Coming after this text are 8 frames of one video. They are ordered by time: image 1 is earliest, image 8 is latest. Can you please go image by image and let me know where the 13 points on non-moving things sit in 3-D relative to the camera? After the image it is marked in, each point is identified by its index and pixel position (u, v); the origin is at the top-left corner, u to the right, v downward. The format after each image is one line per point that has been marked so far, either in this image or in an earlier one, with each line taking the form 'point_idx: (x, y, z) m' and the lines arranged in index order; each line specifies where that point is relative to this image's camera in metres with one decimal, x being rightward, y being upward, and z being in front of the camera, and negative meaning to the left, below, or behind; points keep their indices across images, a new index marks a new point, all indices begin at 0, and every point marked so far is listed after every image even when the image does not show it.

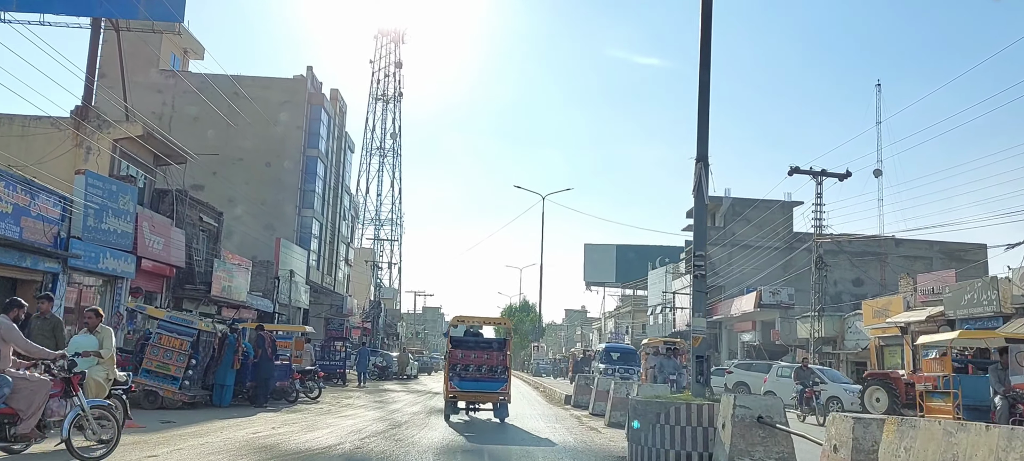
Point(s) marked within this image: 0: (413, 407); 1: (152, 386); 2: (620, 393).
0: (-2.0, -3.6, +19.1) m
1: (-5.6, -2.4, +15.0) m
2: (+1.6, -2.4, +14.2) m
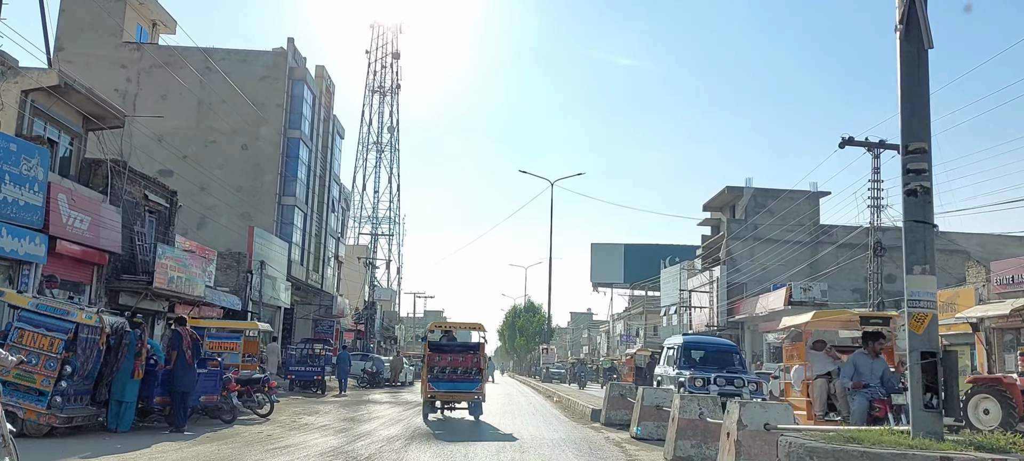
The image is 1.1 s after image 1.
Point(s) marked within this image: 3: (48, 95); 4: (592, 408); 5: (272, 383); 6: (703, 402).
0: (-1.8, -3.0, +14.5) m
1: (-5.5, -1.9, +10.4) m
2: (+1.8, -1.8, +9.5) m
3: (-9.3, +2.7, +19.2) m
4: (+1.4, -3.1, +16.4) m
5: (-3.9, -2.5, +15.6) m
6: (+1.9, -1.7, +9.6) m
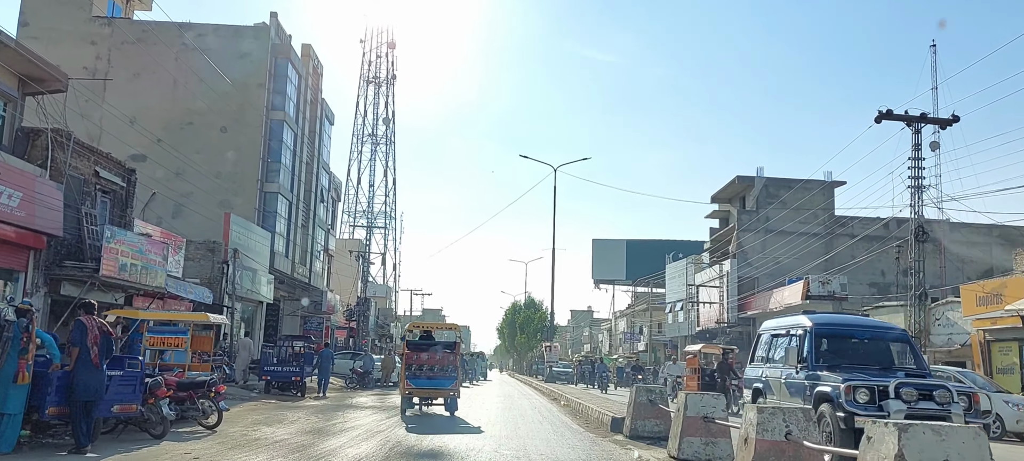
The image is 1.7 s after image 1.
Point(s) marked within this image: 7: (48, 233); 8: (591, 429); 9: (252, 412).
0: (-1.8, -2.6, +11.7) m
1: (-5.4, -1.5, +7.5) m
2: (+1.8, -1.4, +6.7) m
3: (-9.3, +3.1, +16.4) m
4: (+1.4, -2.6, +13.6) m
5: (-3.9, -2.1, +12.8) m
6: (+2.0, -1.3, +6.8) m
7: (-8.7, -0.1, +17.9) m
8: (+1.2, -2.9, +14.0) m
9: (-4.2, -2.9, +15.5) m
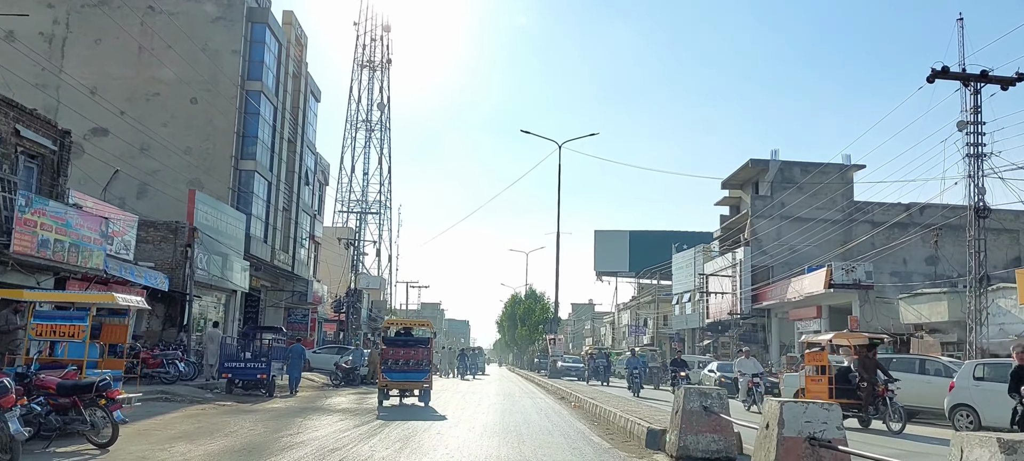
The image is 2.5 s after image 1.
0: (-1.7, -2.1, +8.4) m
1: (-5.4, -1.0, +4.3) m
2: (+1.8, -0.9, +3.4) m
3: (-9.3, +3.6, +13.1) m
4: (+1.4, -2.1, +10.4) m
5: (-3.9, -1.6, +9.5) m
6: (+2.0, -0.8, +3.5) m
7: (-8.7, +0.5, +14.6) m
8: (+1.2, -2.4, +10.7) m
9: (-4.2, -2.4, +12.2) m
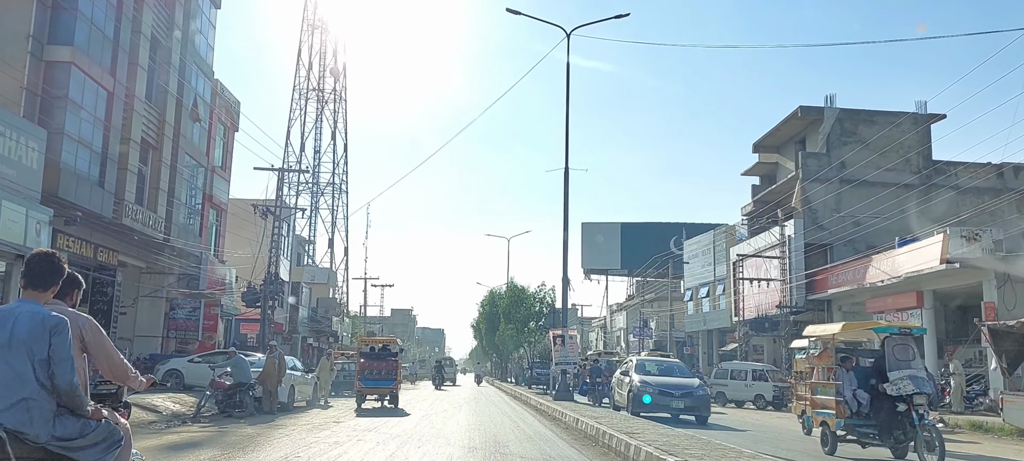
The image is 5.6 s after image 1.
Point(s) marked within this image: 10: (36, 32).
0: (-1.5, -0.3, -4.4) m
1: (-5.0, +0.7, -8.6) m
2: (+2.2, +0.9, -9.3) m
3: (-9.2, +5.3, +0.2) m
4: (+1.7, -0.4, -2.4) m
5: (-3.7, +0.1, -3.4) m
6: (+2.4, +1.0, -9.2) m
7: (-8.6, +2.1, +1.6) m
8: (+1.4, -0.6, -2.0) m
9: (-4.1, -0.7, -0.6) m
10: (-9.9, +4.1, +19.8) m
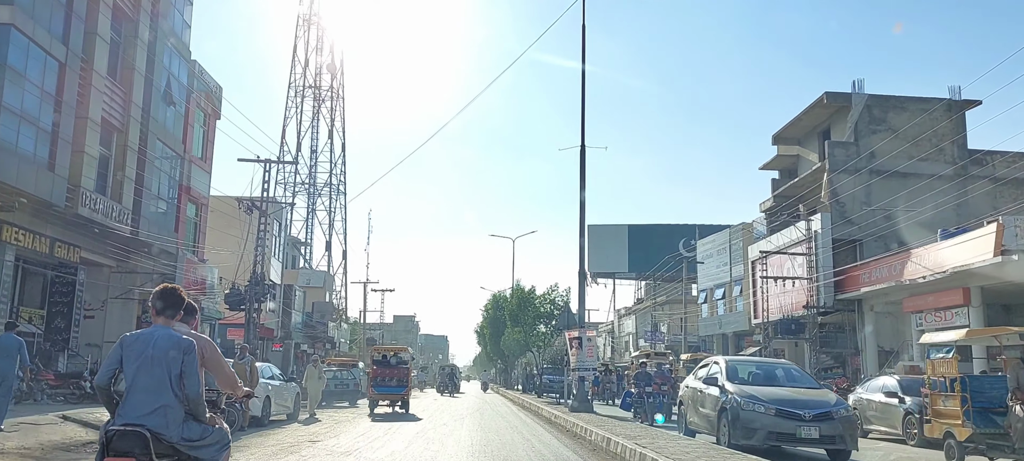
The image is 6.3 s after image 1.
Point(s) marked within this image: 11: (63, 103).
0: (-1.4, +0.1, -7.2) m
1: (-5.0, +1.2, -11.4) m
2: (+2.3, +1.4, -12.1) m
3: (-9.1, +5.7, -2.6) m
4: (+1.8, +0.1, -5.1) m
5: (-3.6, +0.6, -6.1) m
6: (+2.4, +1.5, -11.9) m
7: (-8.5, +2.5, -1.1) m
8: (+1.5, -0.2, -4.8) m
9: (-3.9, -0.3, -3.4) m
10: (-9.8, +4.3, +17.1) m
11: (-9.3, +2.7, +19.9) m
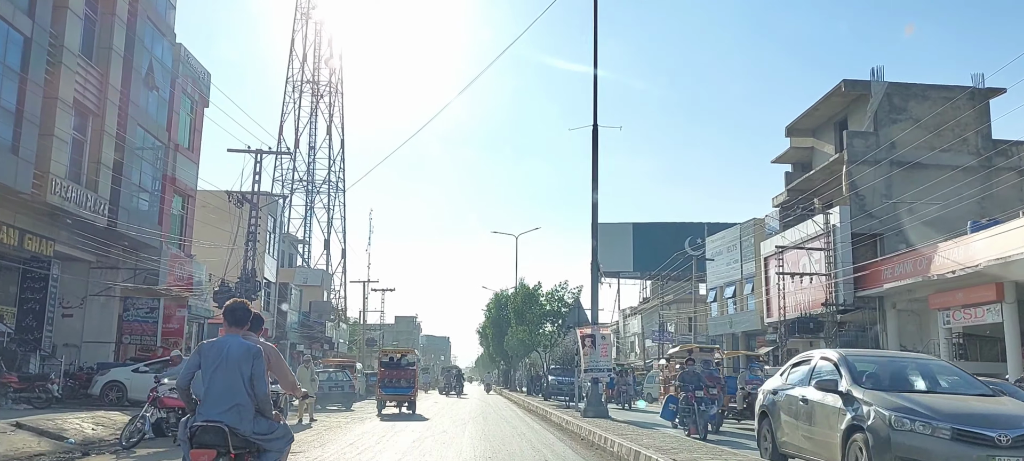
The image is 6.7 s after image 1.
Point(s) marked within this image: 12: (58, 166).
0: (-1.3, +0.4, -8.8) m
1: (-4.9, +1.4, -13.0) m
2: (+2.3, +1.6, -13.7) m
3: (-9.0, +5.9, -4.2) m
4: (+1.8, +0.3, -6.8) m
5: (-3.5, +0.8, -7.8) m
6: (+2.5, +1.7, -13.6) m
7: (-8.4, +2.7, -2.7) m
8: (+1.5, +0.1, -6.4) m
9: (-3.9, -0.1, -5.0) m
10: (-9.7, +4.5, +15.5) m
11: (-9.2, +2.9, +18.3) m
12: (-9.3, +1.3, +19.5) m
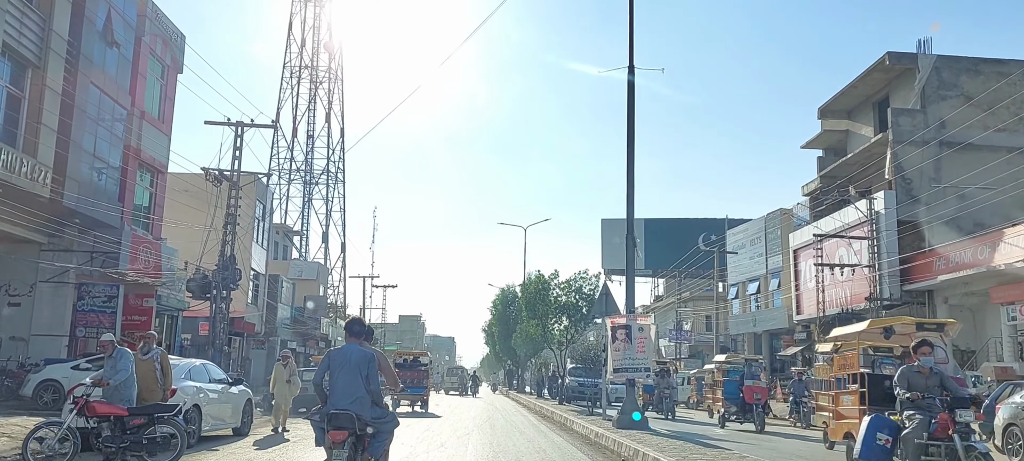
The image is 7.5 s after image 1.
0: (-1.2, +0.9, -12.1) m
1: (-4.9, +2.0, -16.3) m
2: (+2.4, +2.2, -17.1) m
3: (-8.9, +6.4, -7.4) m
4: (+1.9, +0.8, -10.1) m
5: (-3.4, +1.4, -11.1) m
6: (+2.5, +2.3, -16.9) m
7: (-8.3, +3.3, -6.0) m
8: (+1.6, +0.6, -9.8) m
9: (-3.8, +0.5, -8.3) m
10: (-9.4, +5.0, +12.2) m
11: (-9.0, +3.4, +15.0) m
12: (-9.0, +1.8, +16.3) m
